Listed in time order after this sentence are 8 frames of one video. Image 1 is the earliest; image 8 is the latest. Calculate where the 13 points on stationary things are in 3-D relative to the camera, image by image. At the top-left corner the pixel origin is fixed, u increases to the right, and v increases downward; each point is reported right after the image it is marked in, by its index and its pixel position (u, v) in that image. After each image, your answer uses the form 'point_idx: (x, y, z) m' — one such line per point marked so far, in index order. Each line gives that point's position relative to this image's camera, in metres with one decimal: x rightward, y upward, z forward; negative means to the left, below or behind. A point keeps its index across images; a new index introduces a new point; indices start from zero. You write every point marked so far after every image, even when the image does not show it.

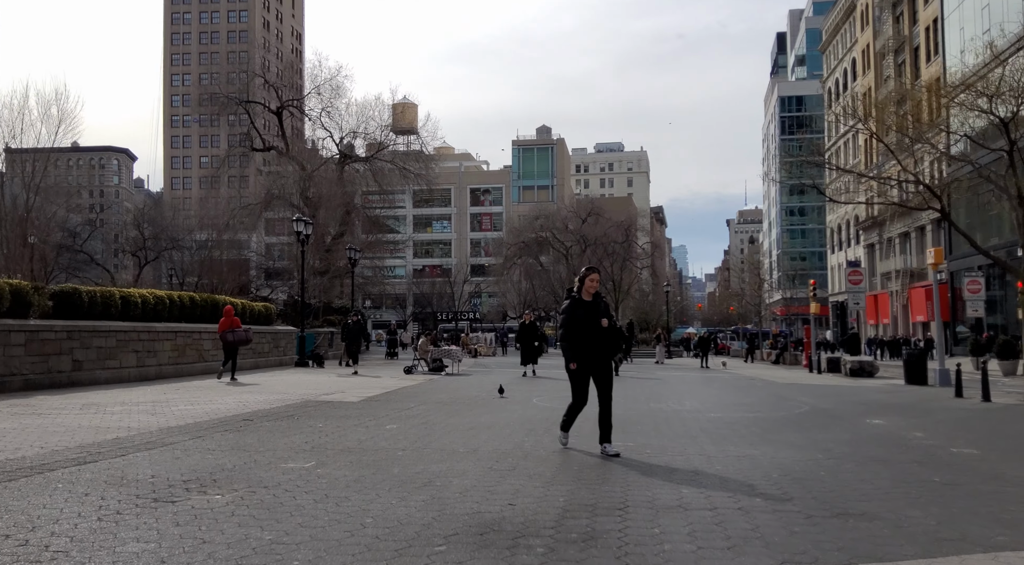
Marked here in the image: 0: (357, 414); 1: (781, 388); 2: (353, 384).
0: (-2.0, -1.7, +11.4) m
1: (+5.7, -2.3, +19.3) m
2: (-3.1, -2.0, +17.3) m
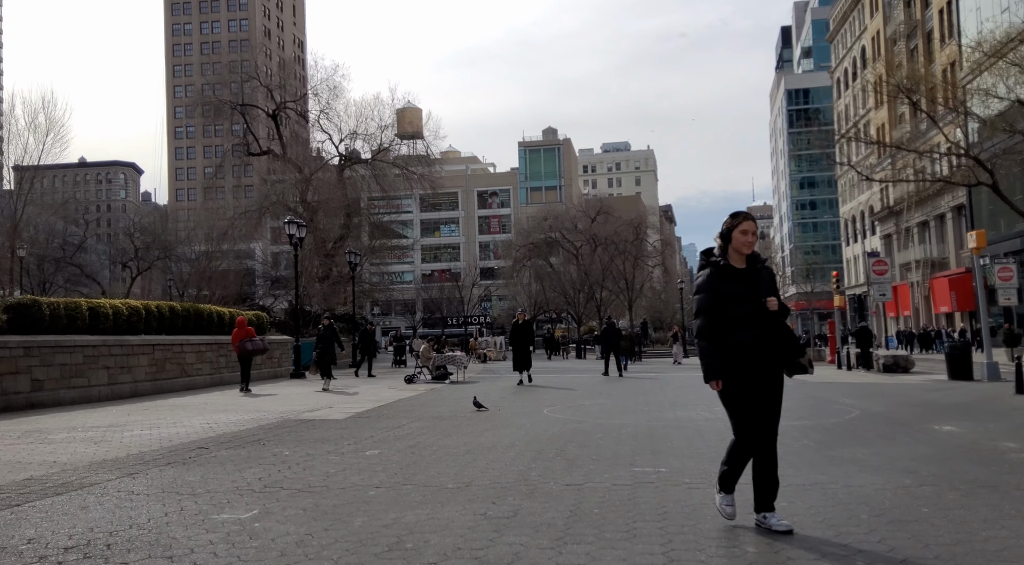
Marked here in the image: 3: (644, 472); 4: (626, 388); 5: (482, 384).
0: (-1.9, -1.7, +9.7) m
1: (+5.9, -2.1, +17.6) m
2: (-2.9, -2.0, +15.7) m
3: (+1.0, -1.4, +6.7) m
4: (+2.2, -2.1, +17.5) m
5: (-0.7, -2.3, +19.8) m
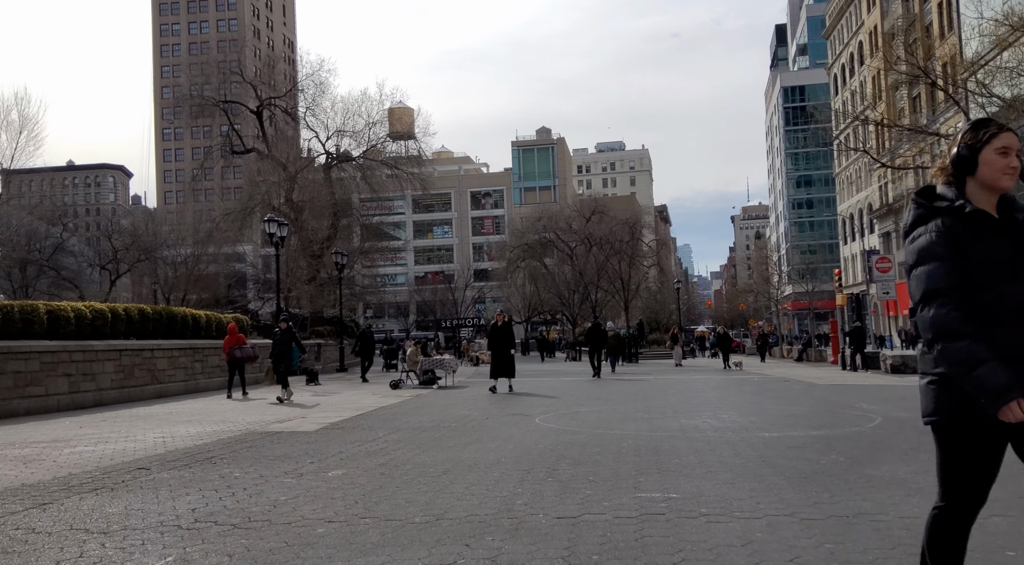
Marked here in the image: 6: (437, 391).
0: (-2.0, -1.6, +8.6) m
1: (+5.8, -2.0, +16.5) m
2: (-3.1, -2.0, +14.6) m
3: (+0.9, -1.4, +5.7) m
4: (+2.0, -2.0, +16.4) m
5: (-0.9, -2.2, +18.7) m
6: (-1.5, -2.2, +18.4) m
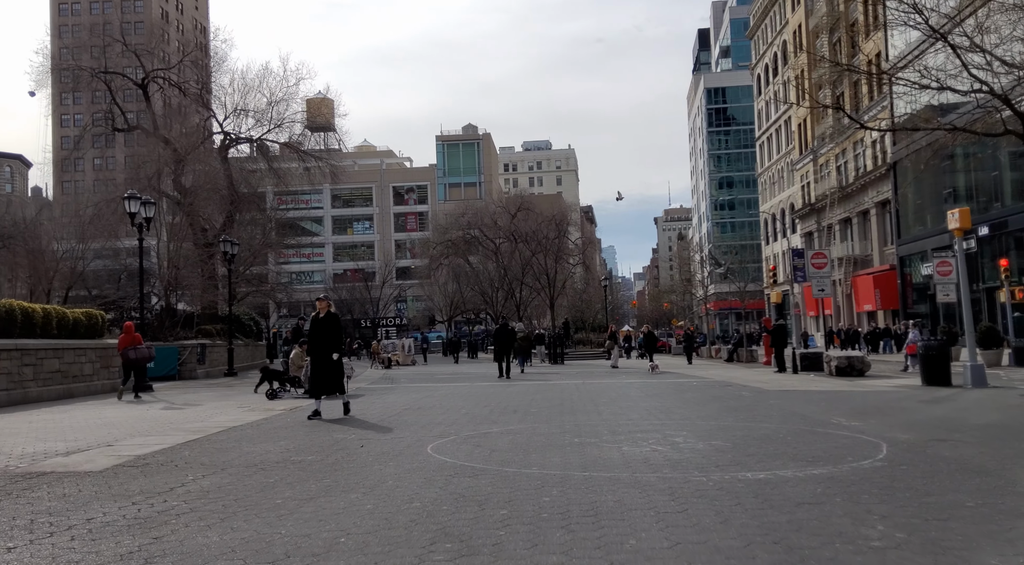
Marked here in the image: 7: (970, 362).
0: (-2.9, -1.4, +5.4) m
1: (+4.2, -1.9, +13.9) m
2: (-4.4, -1.8, +11.2) m
3: (+0.3, -1.2, +2.6) m
4: (+0.5, -1.8, +13.5) m
5: (-2.6, -2.0, +15.5) m
6: (-3.2, -2.0, +15.2) m
7: (+9.0, -1.6, +17.8) m
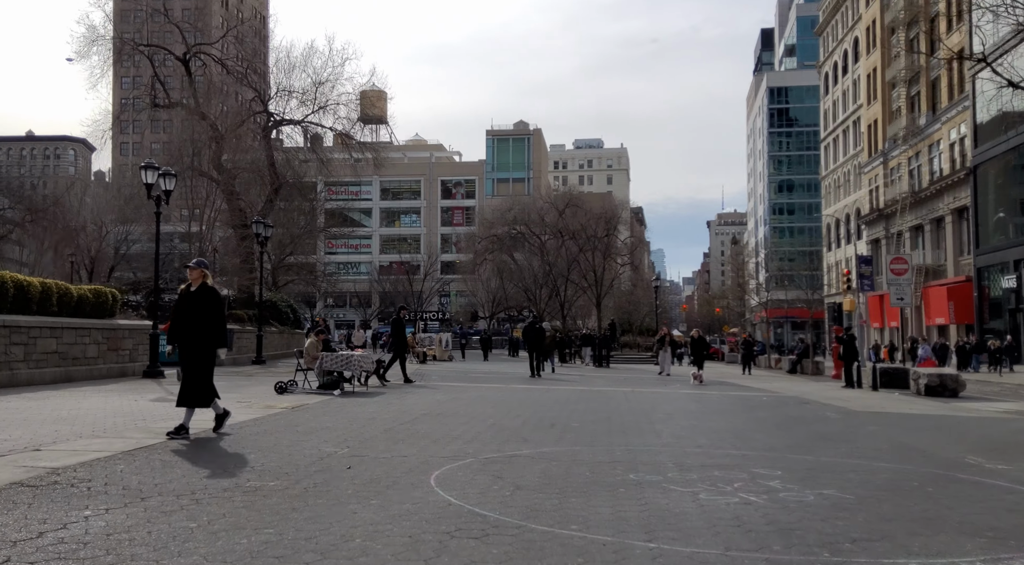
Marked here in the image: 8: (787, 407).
0: (-2.8, -1.1, +3.3) m
1: (+4.7, -1.9, +11.4) m
2: (-4.0, -1.5, +9.2) m
3: (+0.2, -1.0, +0.4) m
4: (+1.0, -1.7, +11.3) m
5: (-2.0, -1.8, +13.4) m
6: (-2.6, -1.7, +13.1) m
7: (+9.8, -1.8, +15.1) m
8: (+4.6, -2.1, +15.2) m
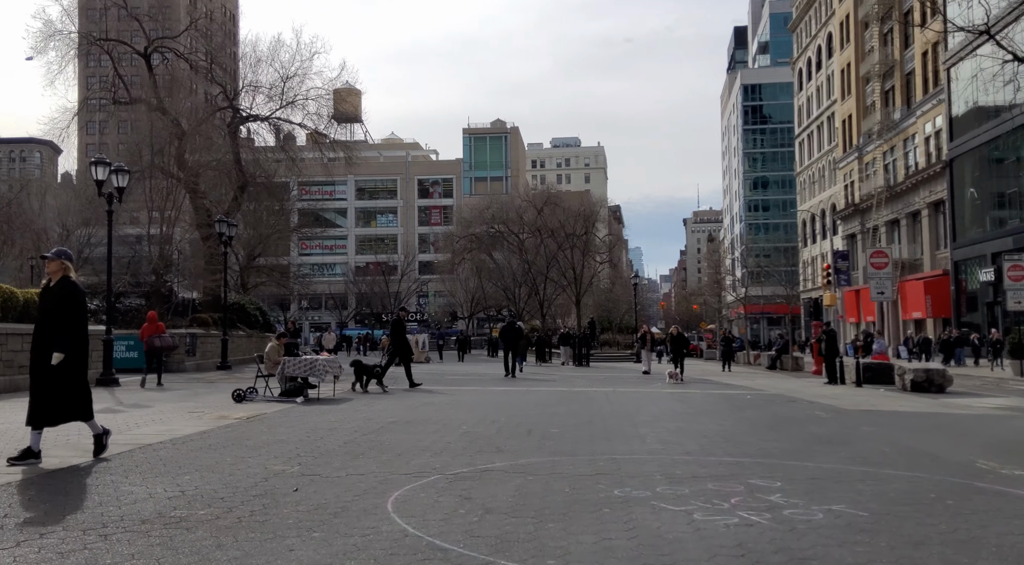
0: (-2.9, -1.1, +2.5) m
1: (+4.4, -1.8, +10.8) m
2: (-4.3, -1.5, +8.4) m
3: (+0.1, -1.0, -0.3) m
4: (+0.7, -1.6, +10.5) m
5: (-2.3, -1.7, +12.6) m
6: (-3.0, -1.7, +12.3) m
7: (+9.4, -1.6, +14.6) m
8: (+4.2, -2.0, +14.5) m
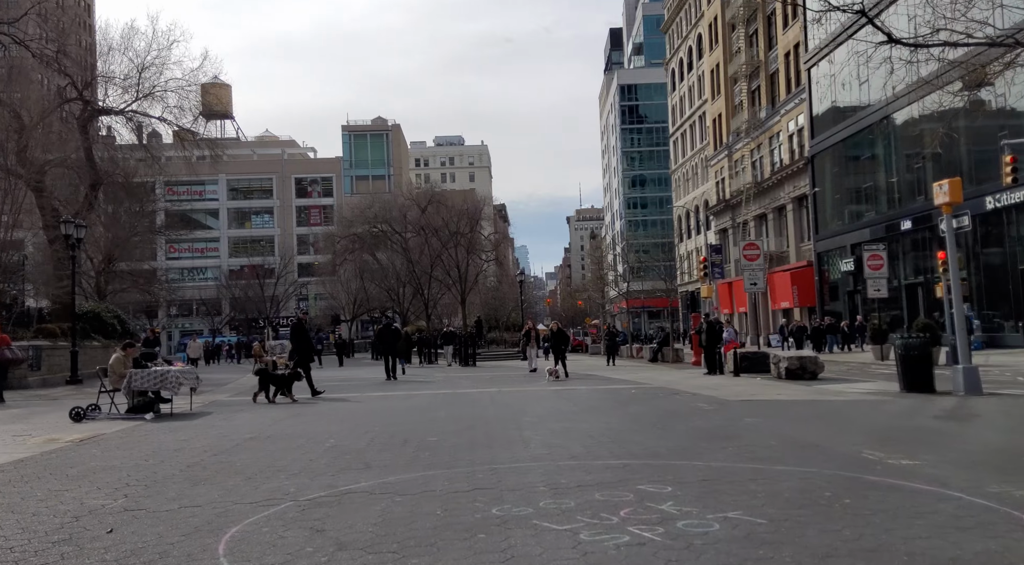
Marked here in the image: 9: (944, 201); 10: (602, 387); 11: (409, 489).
0: (-3.2, -1.2, +1.4) m
1: (+3.0, -1.6, +10.5) m
2: (-5.4, -1.6, +7.0) m
3: (+0.1, -0.9, -1.0) m
4: (-0.7, -1.6, +9.8) m
5: (-4.0, -1.8, +11.4) m
6: (-4.5, -1.8, +11.1) m
7: (+7.4, -1.4, +14.9) m
8: (+2.3, -1.9, +14.2) m
9: (+7.1, +1.3, +14.9) m
10: (+1.9, -2.2, +19.2) m
11: (-0.7, -1.4, +6.0) m
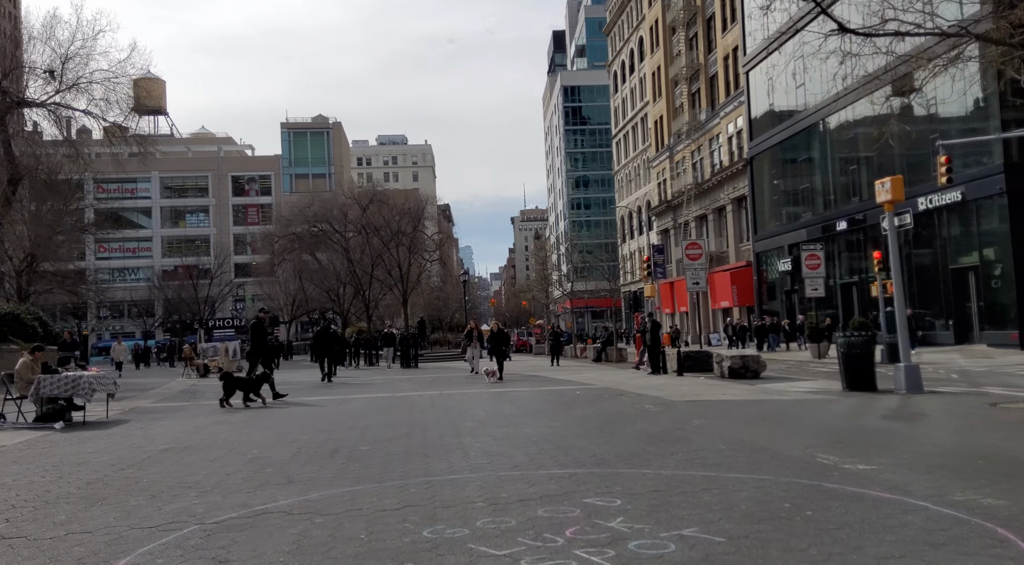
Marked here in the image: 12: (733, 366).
0: (-3.3, -1.1, +0.7) m
1: (+2.3, -1.6, +10.2) m
2: (-5.8, -1.5, +6.1) m
3: (+0.2, -0.9, -1.5) m
4: (-1.3, -1.6, +9.2) m
5: (-4.7, -1.8, +10.7) m
6: (-5.2, -1.7, +10.3) m
7: (+6.4, -1.3, +14.8) m
8: (+1.4, -1.8, +13.8) m
9: (+6.2, +1.4, +14.8) m
10: (+0.7, -2.2, +18.8) m
11: (-1.1, -1.4, +5.5) m
12: (+4.9, -1.8, +19.8) m
